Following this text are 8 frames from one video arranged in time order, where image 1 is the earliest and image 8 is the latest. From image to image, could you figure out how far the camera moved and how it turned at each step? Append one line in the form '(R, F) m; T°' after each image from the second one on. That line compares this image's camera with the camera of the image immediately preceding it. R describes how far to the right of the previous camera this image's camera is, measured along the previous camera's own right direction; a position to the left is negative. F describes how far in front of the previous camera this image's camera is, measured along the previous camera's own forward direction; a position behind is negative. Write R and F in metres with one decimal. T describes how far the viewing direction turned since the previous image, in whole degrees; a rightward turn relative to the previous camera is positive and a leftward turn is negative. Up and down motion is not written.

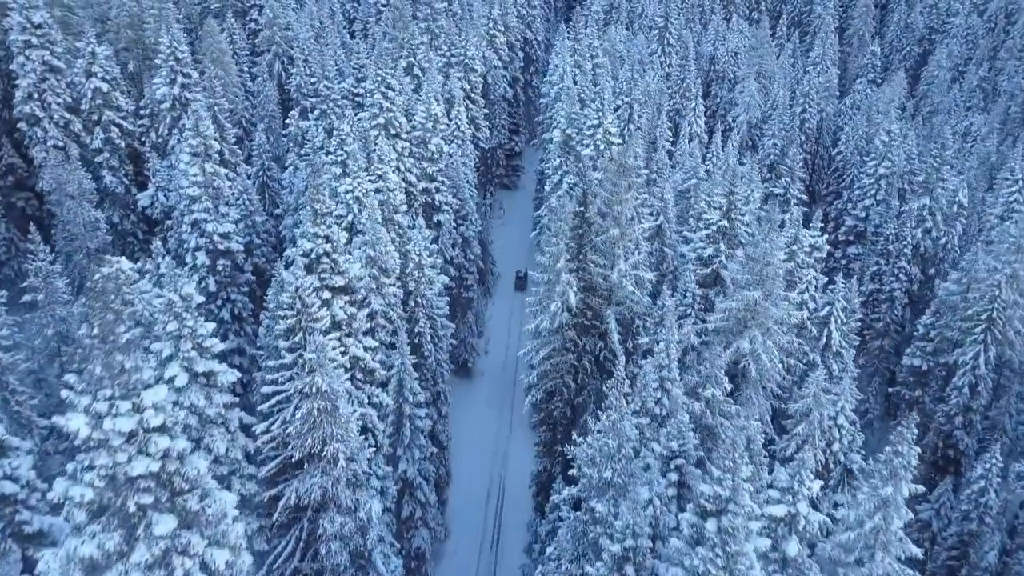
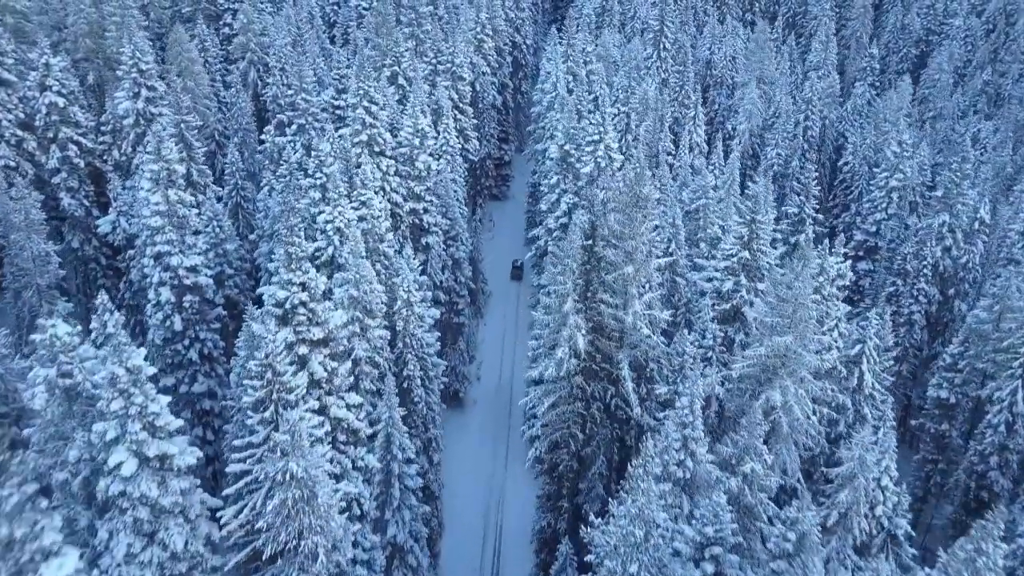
(-0.5, +3.2) m; +1°
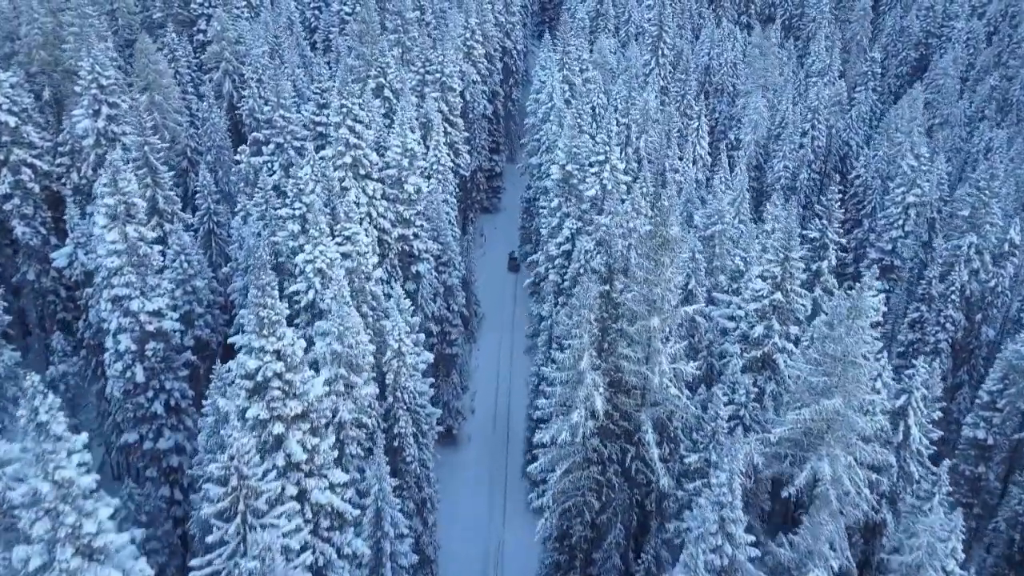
(-0.6, +3.3) m; +1°
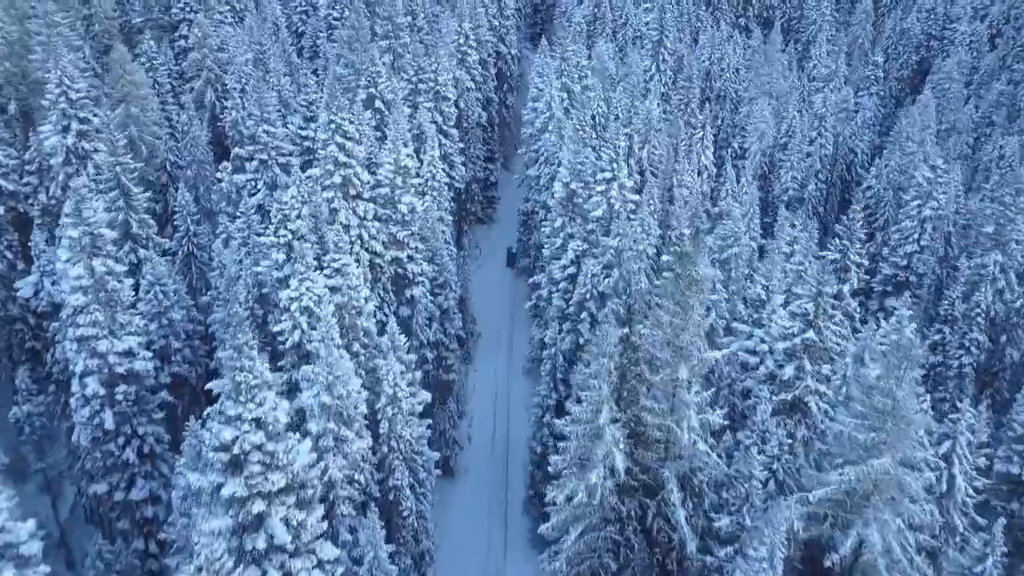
(-0.5, +2.4) m; +1°
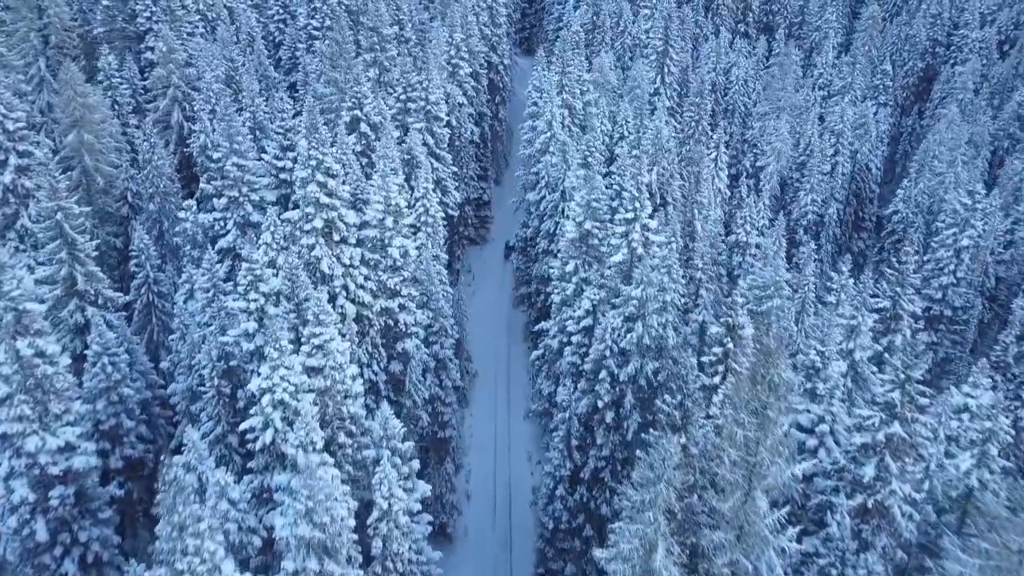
(-0.9, +4.3) m; +1°
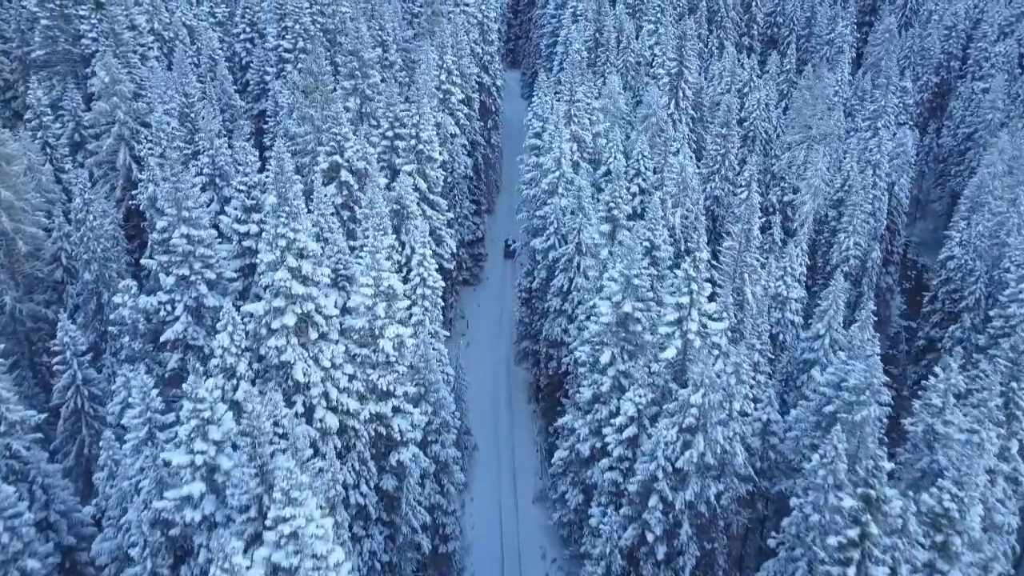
(-1.3, +6.2) m; +2°
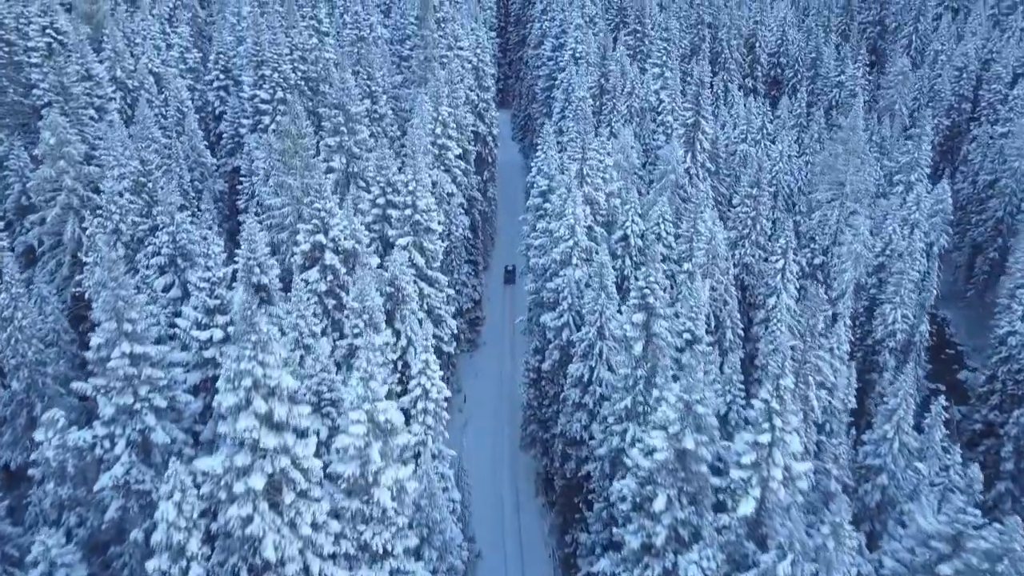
(-1.1, +5.0) m; +1°
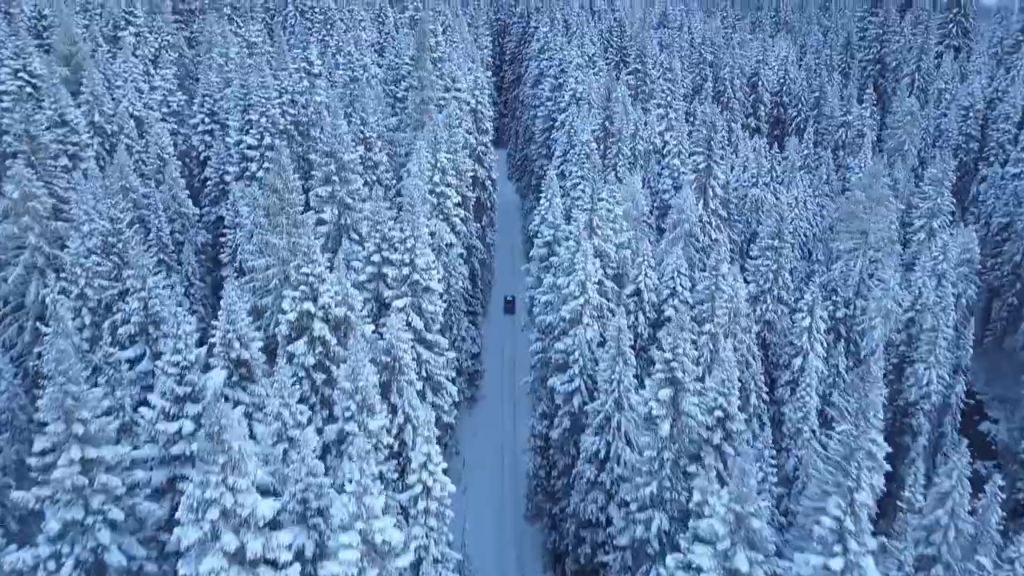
(-0.6, +2.8) m; +1°
